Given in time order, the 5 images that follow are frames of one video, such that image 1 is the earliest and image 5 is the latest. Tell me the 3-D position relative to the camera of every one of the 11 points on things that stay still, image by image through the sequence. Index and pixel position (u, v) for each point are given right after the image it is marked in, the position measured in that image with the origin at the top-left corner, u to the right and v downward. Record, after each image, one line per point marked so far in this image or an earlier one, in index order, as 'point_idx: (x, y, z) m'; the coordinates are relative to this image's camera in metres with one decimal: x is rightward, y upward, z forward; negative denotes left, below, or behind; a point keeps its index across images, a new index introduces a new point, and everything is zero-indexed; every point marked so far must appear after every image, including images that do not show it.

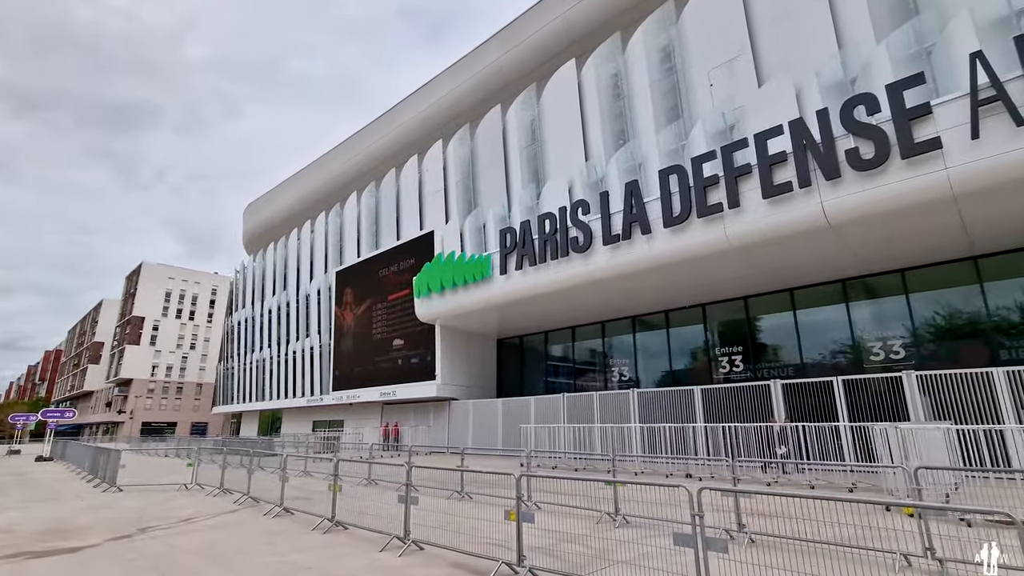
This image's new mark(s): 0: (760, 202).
0: (+6.9, +2.4, +14.3) m
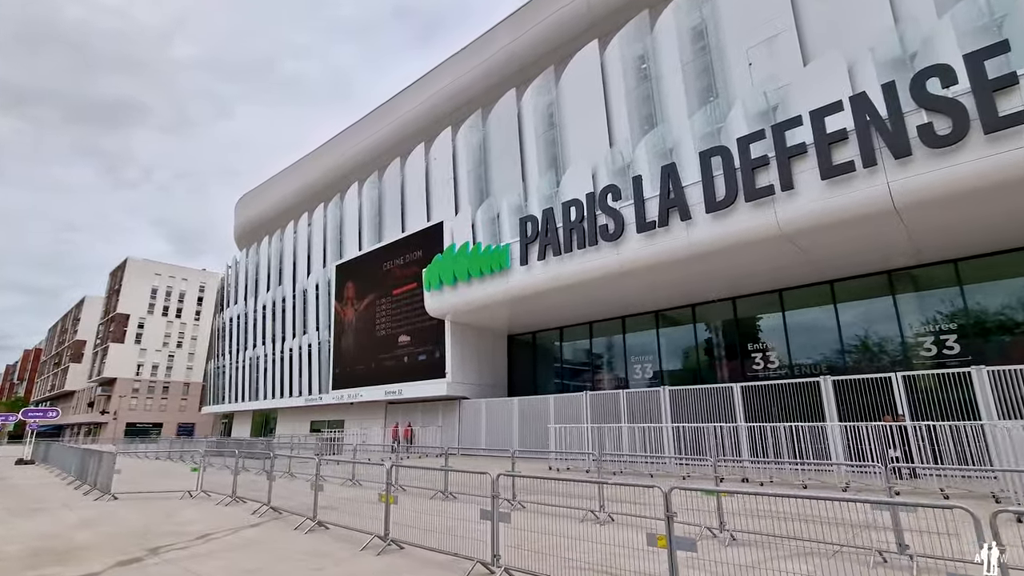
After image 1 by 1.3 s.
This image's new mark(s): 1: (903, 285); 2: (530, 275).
0: (+7.8, +2.7, +13.3) m
1: (+12.7, +0.1, +16.6) m
2: (+0.7, +0.5, +19.6) m
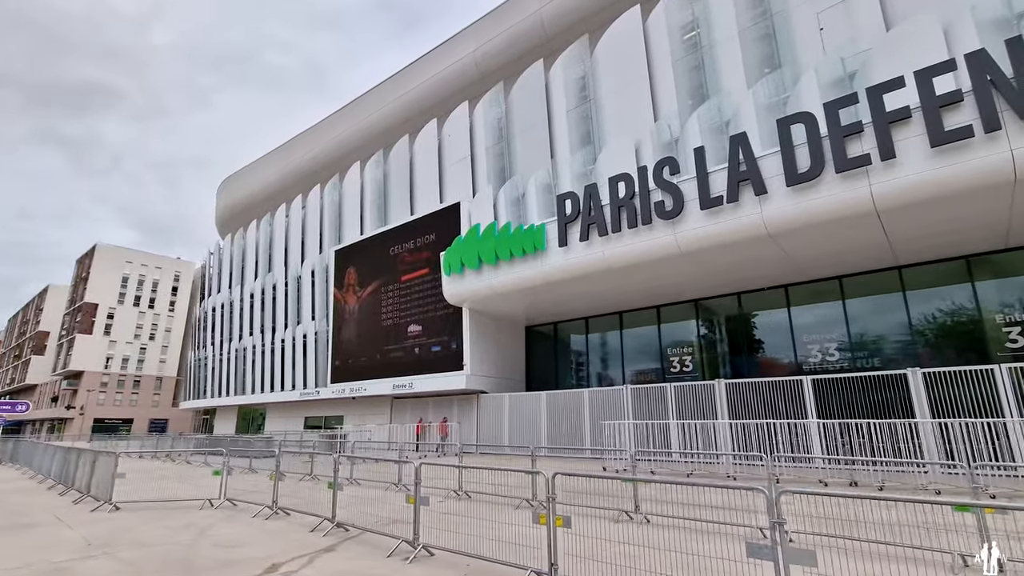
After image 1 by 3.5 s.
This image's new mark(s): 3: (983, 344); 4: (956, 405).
0: (+9.5, +3.1, +11.9) m
1: (+14.1, +0.5, +15.5) m
2: (+2.0, +1.1, +17.9) m
3: (+13.8, -1.6, +15.0) m
4: (+11.1, -2.9, +12.8) m
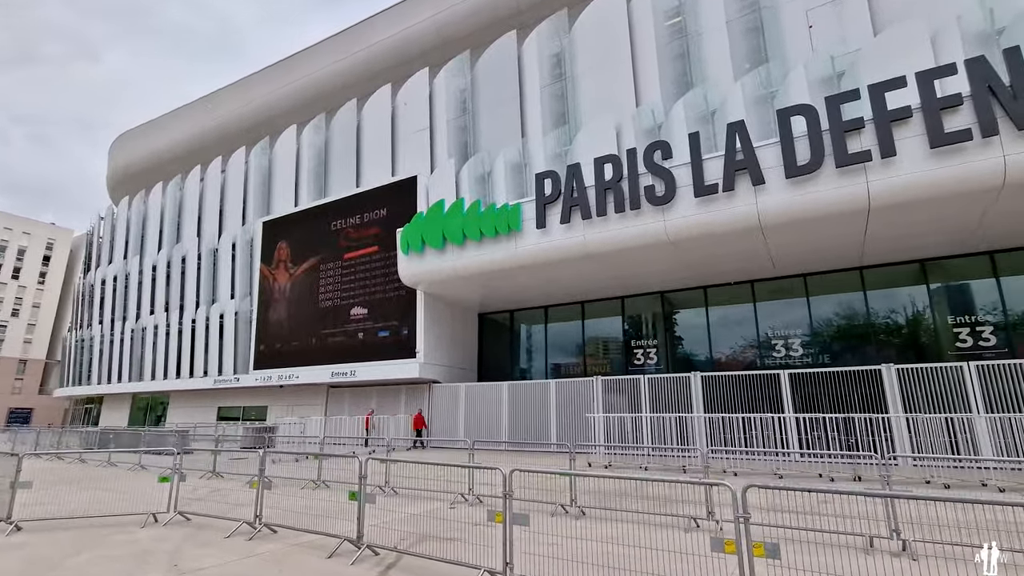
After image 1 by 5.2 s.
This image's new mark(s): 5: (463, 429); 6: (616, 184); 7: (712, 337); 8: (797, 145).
0: (+9.6, +3.2, +12.1) m
1: (+13.4, +0.4, +16.4) m
2: (+1.1, +1.6, +16.9) m
3: (+13.1, -1.7, +15.9) m
4: (+10.8, -2.9, +13.4) m
5: (-1.9, -5.5, +20.0) m
6: (+3.2, +3.2, +15.9) m
7: (+7.4, -1.8, +19.3) m
8: (+7.4, +3.7, +13.4) m
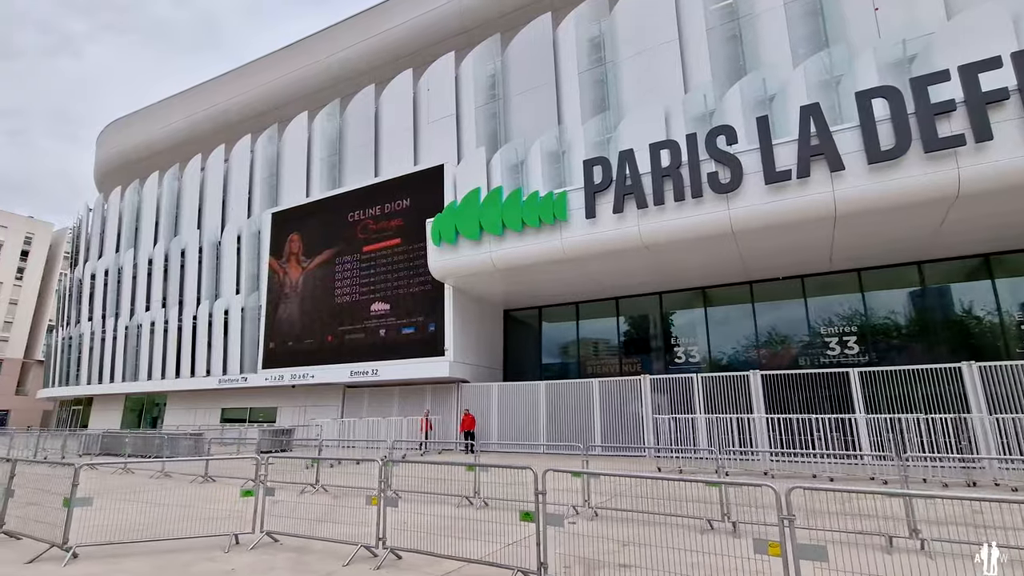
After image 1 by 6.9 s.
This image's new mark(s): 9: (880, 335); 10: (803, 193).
0: (+11.2, +3.3, +11.4) m
1: (+14.9, +0.6, +15.9) m
2: (+2.6, +1.8, +15.9) m
3: (+14.6, -1.6, +15.3) m
4: (+12.3, -2.8, +12.7) m
5: (-0.6, -5.3, +18.9) m
6: (+4.7, +3.4, +15.0) m
7: (+8.8, -1.7, +18.5) m
8: (+9.0, +3.9, +12.7) m
9: (+11.9, -1.5, +16.8) m
10: (+7.5, +2.5, +13.3) m
